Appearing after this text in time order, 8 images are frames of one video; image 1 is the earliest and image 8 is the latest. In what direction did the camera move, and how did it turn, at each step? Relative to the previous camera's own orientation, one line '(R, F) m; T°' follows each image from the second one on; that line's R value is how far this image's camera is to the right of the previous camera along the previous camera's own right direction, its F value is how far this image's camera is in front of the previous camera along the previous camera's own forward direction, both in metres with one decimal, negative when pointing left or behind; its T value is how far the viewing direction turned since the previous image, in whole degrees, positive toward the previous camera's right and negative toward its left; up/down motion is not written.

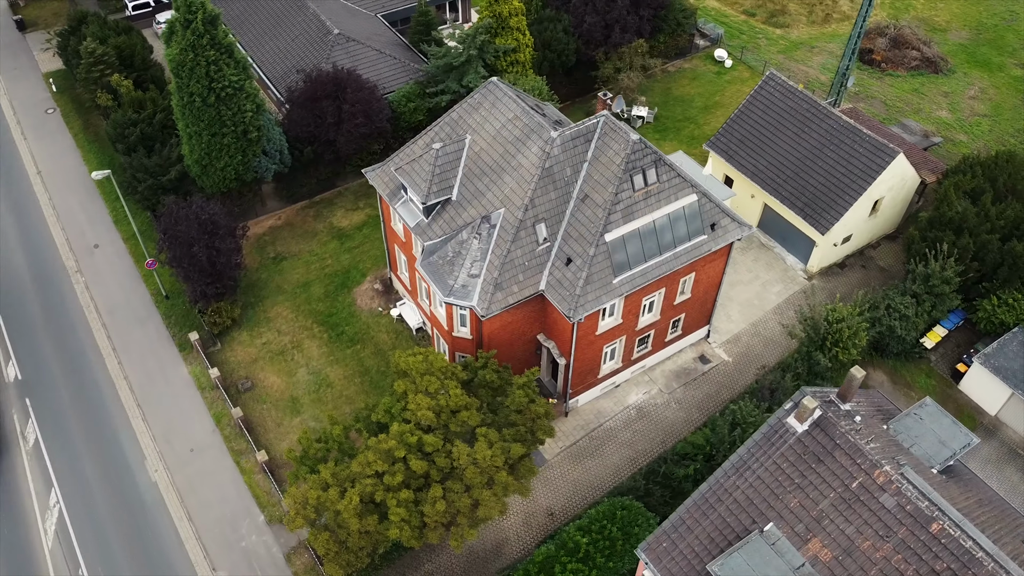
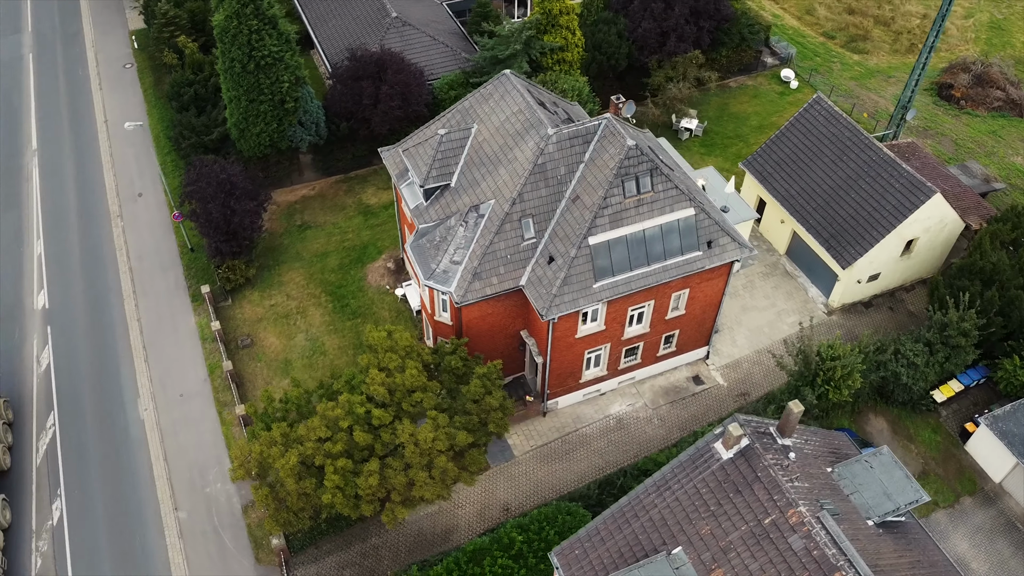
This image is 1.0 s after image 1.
(+4.3, +0.2) m; -7°
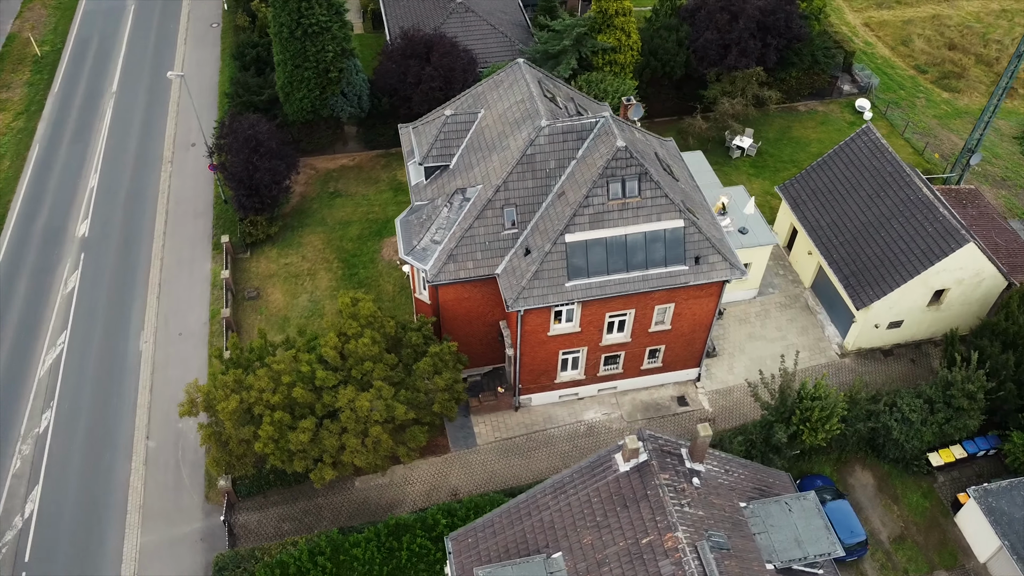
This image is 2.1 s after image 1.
(+5.0, +0.5) m; -8°
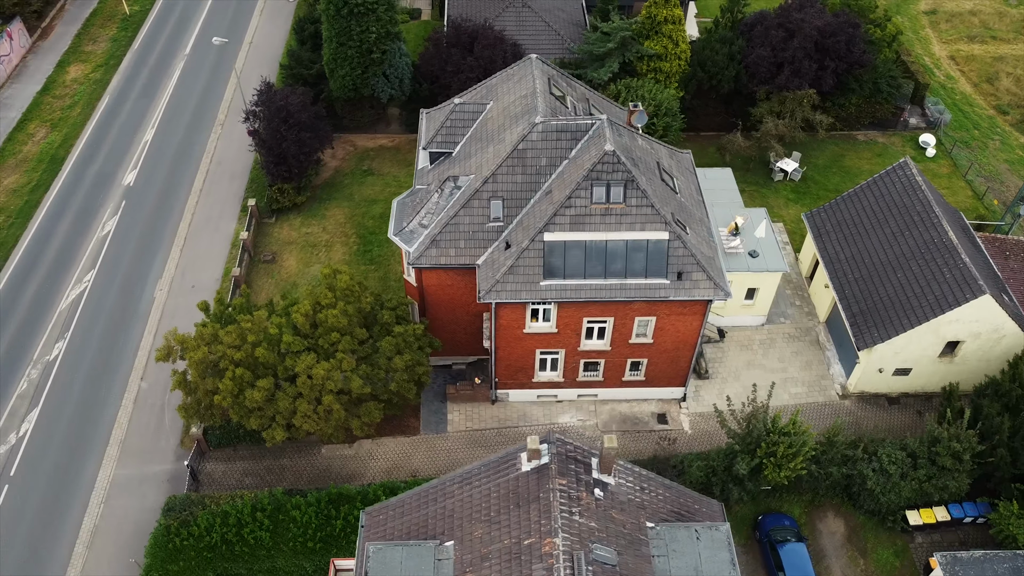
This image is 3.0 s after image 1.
(+4.4, +0.2) m; -7°
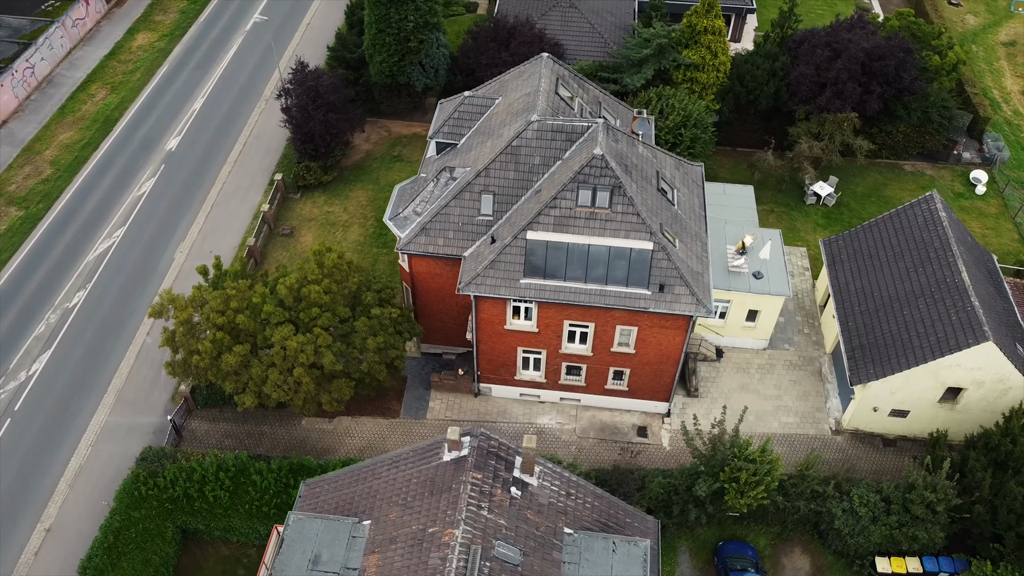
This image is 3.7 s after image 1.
(+3.6, +0.1) m; -6°
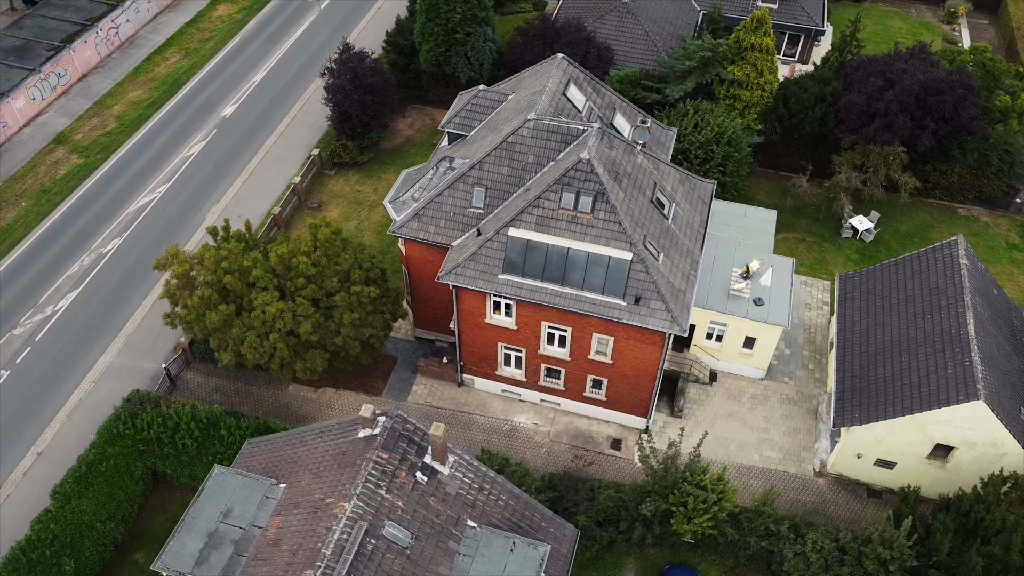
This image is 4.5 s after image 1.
(+4.2, +0.1) m; -7°
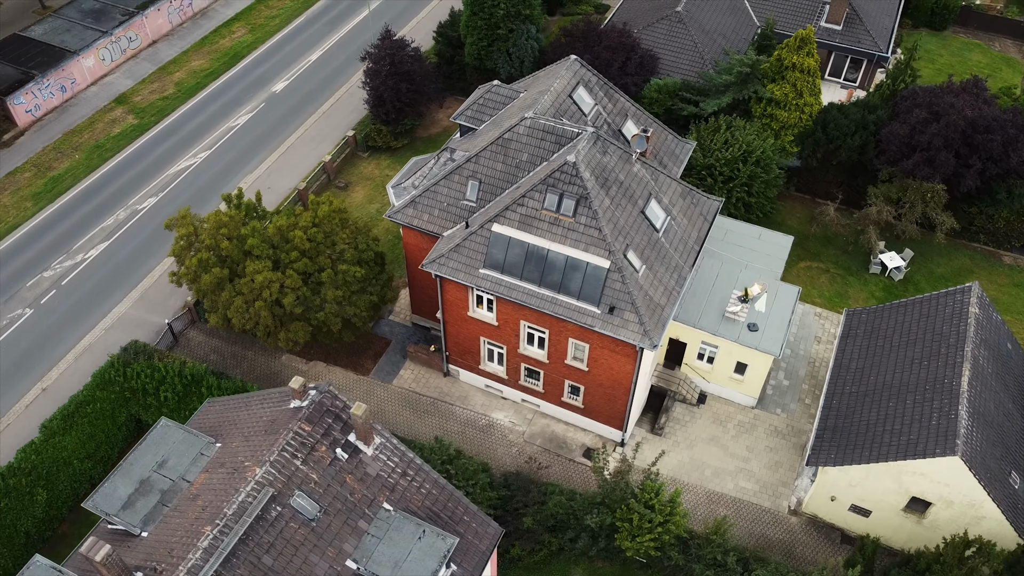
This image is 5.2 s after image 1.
(+3.8, +0.2) m; -6°
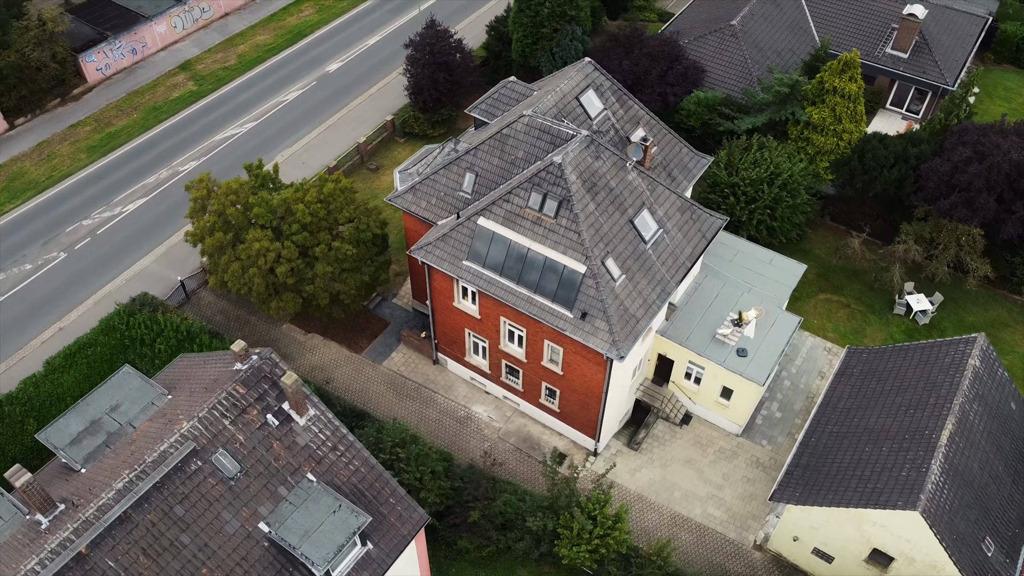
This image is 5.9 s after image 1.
(+3.8, +0.2) m; -6°
